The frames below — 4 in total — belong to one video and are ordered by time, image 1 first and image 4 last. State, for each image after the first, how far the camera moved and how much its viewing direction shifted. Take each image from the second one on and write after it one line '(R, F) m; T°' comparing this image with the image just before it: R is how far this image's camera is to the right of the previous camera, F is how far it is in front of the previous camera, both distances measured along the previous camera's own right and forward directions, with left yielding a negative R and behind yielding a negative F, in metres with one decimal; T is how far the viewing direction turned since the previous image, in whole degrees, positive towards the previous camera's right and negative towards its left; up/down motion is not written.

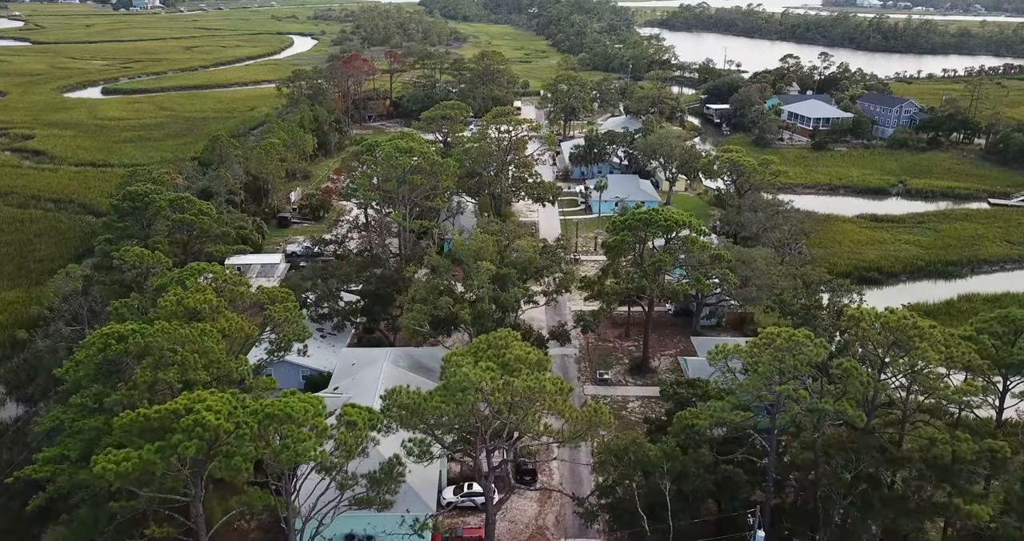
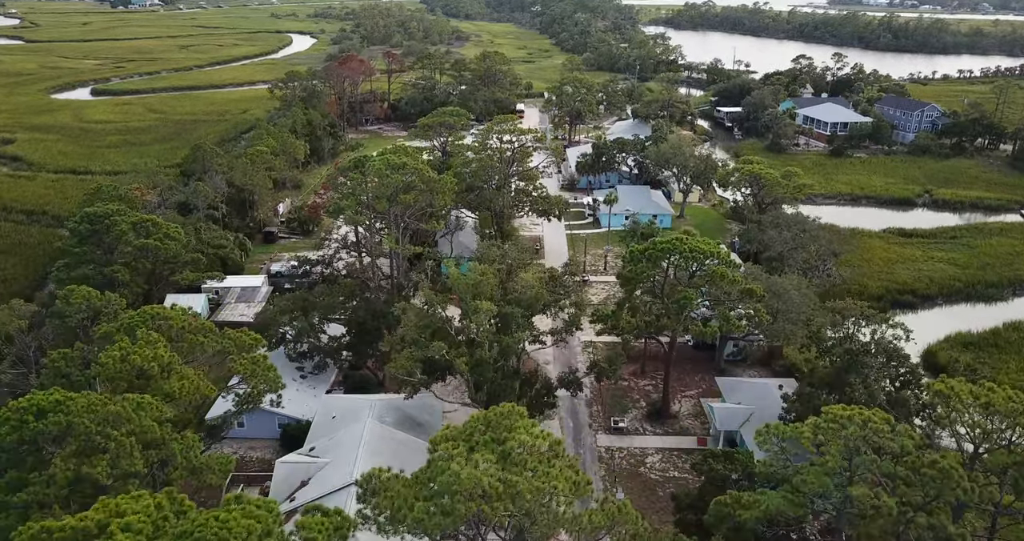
(-0.1, +3.8) m; 0°
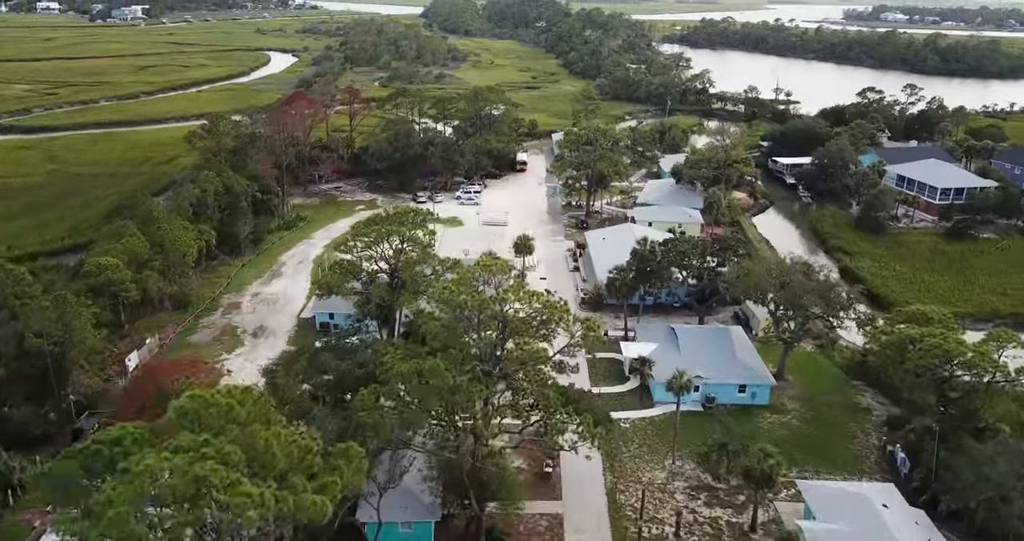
(+0.4, +21.7) m; 0°
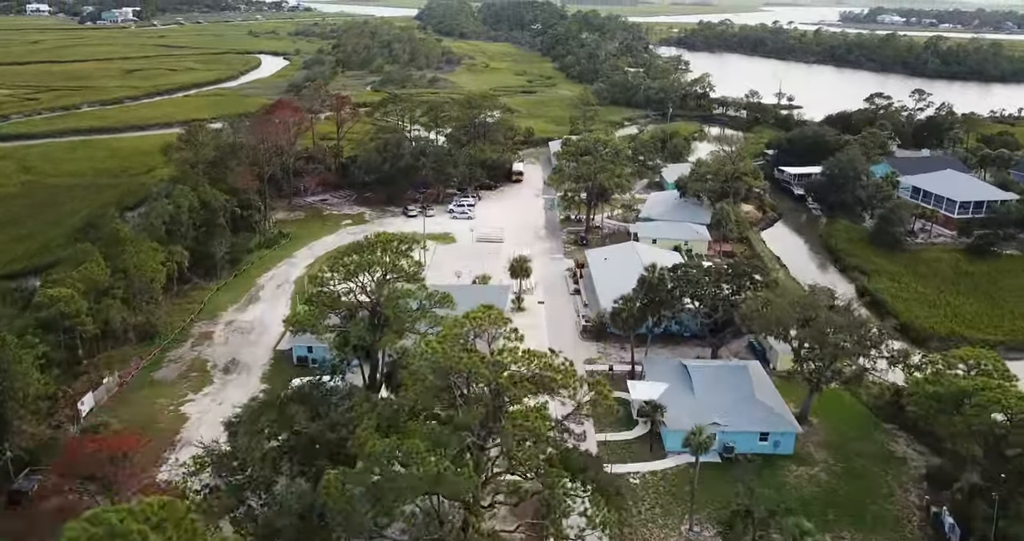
(0.0, +3.4) m; 0°
